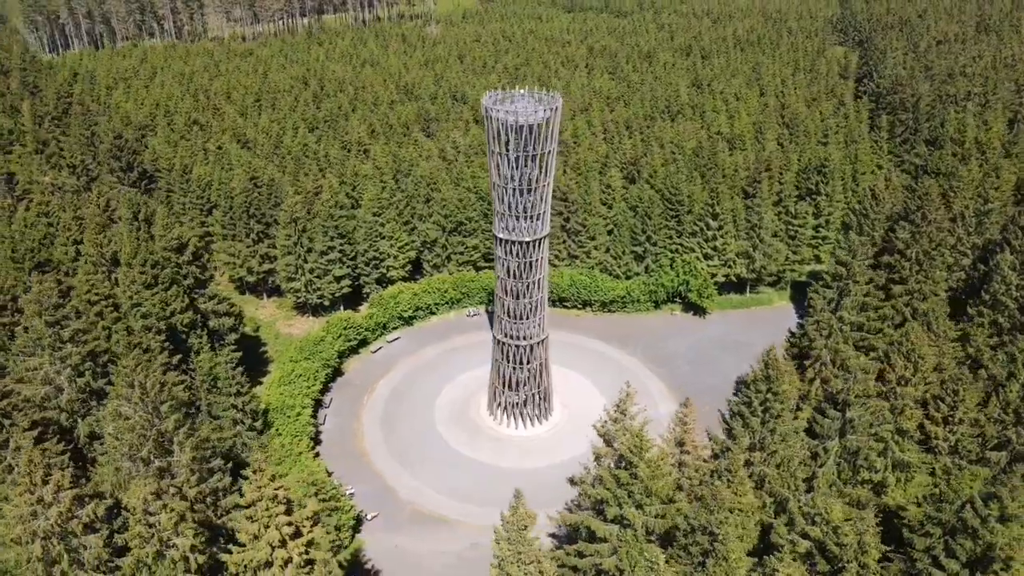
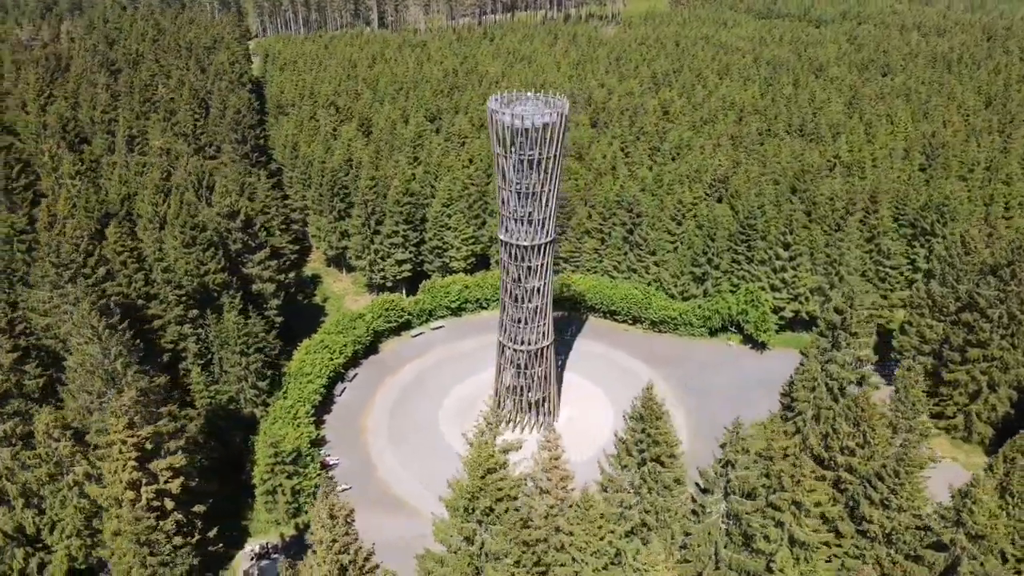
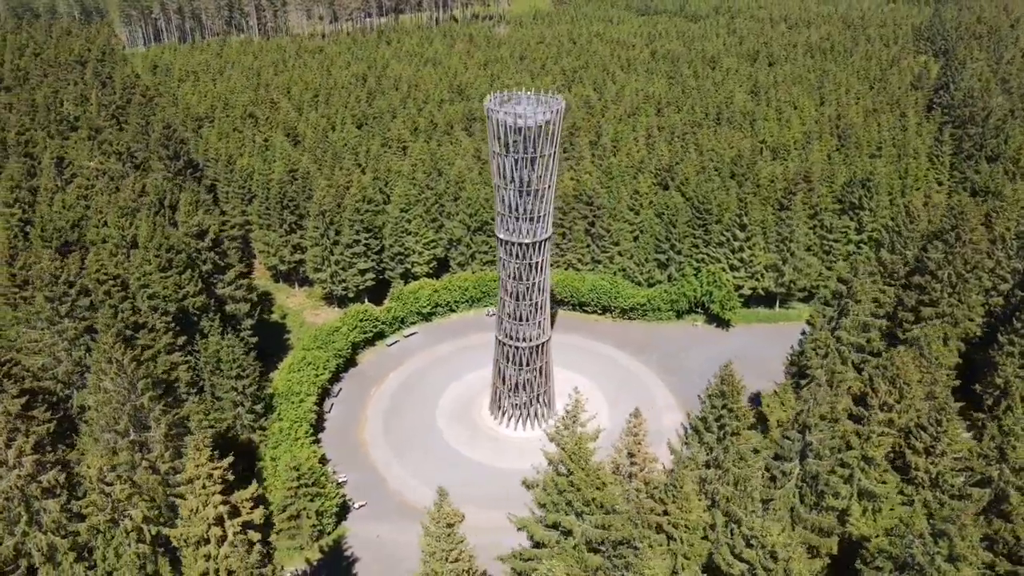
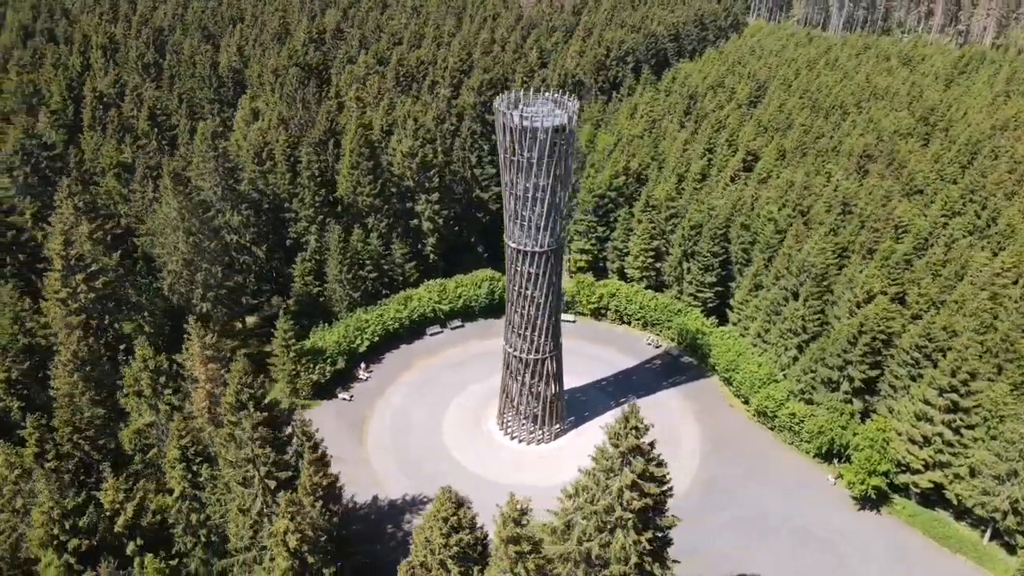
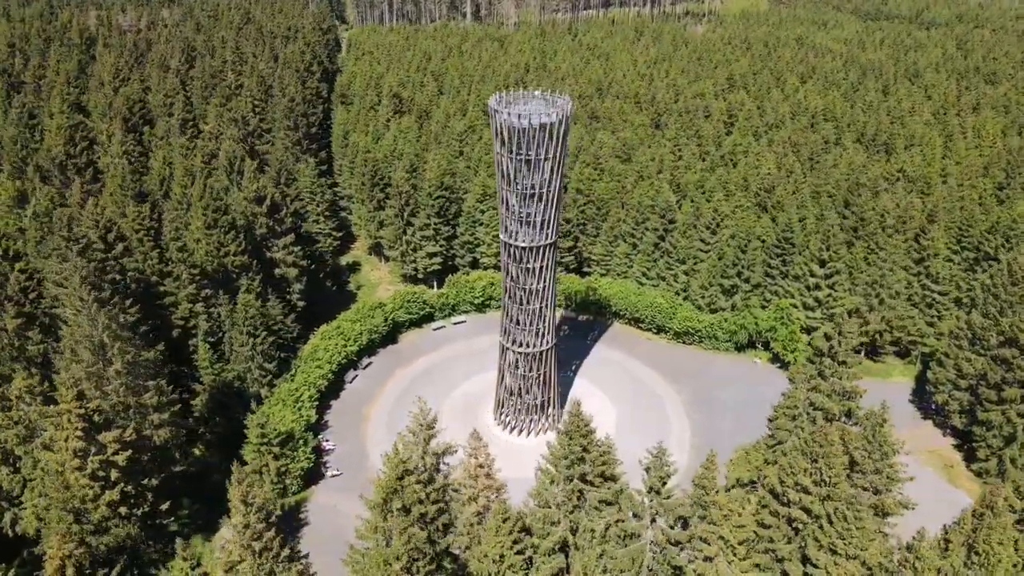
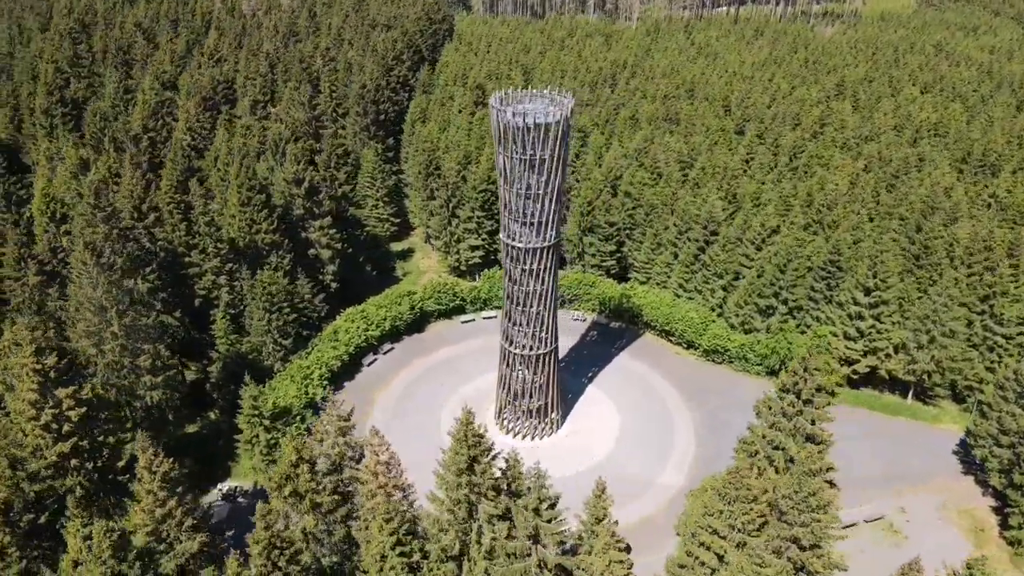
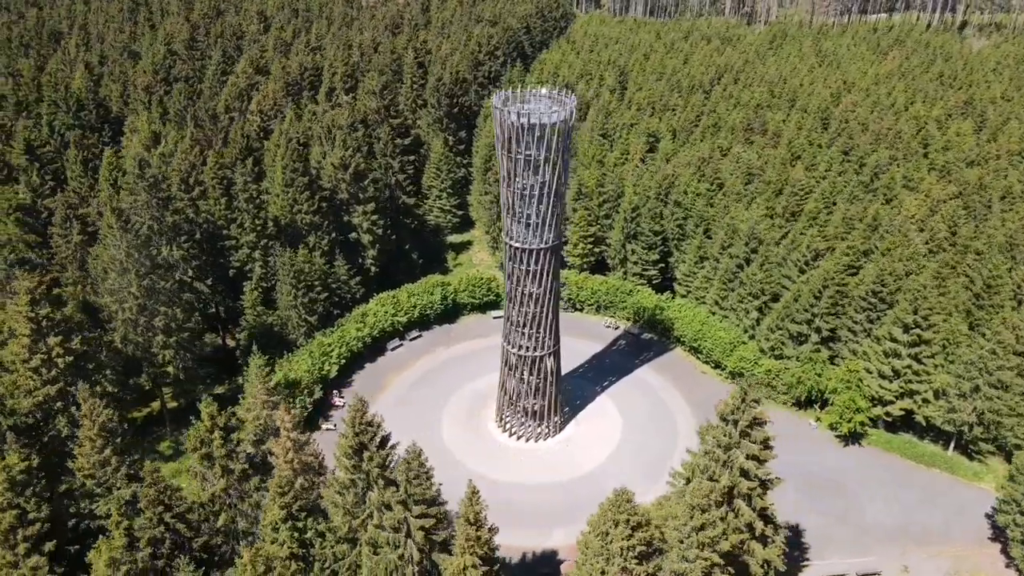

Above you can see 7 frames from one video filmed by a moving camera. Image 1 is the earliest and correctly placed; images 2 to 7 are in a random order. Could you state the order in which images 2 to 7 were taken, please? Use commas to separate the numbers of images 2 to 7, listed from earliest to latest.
3, 2, 5, 6, 7, 4
